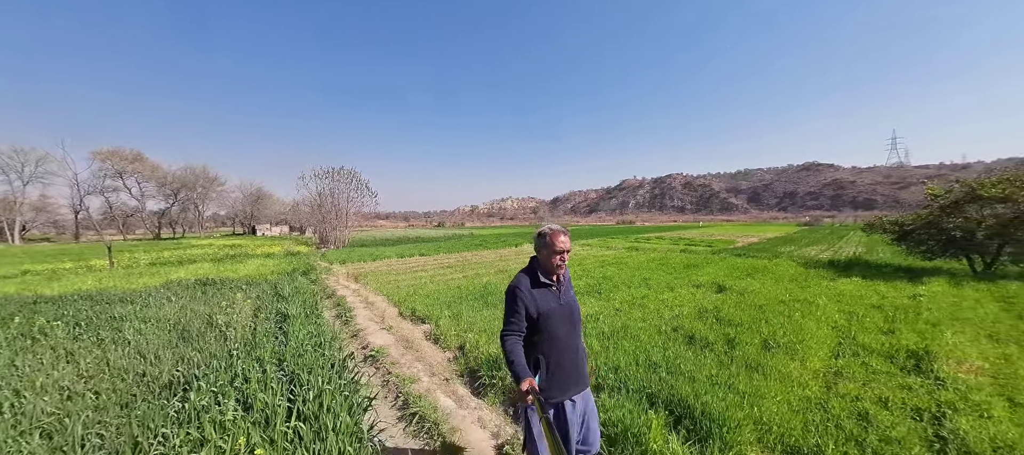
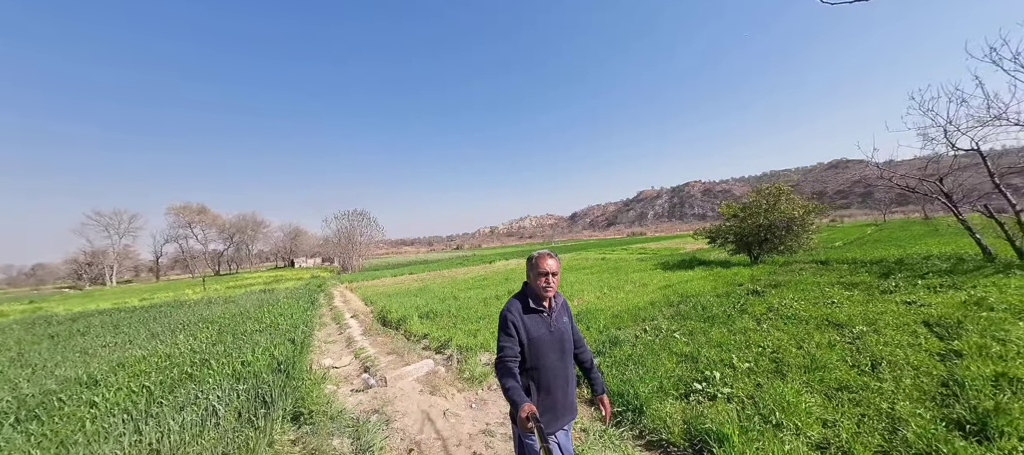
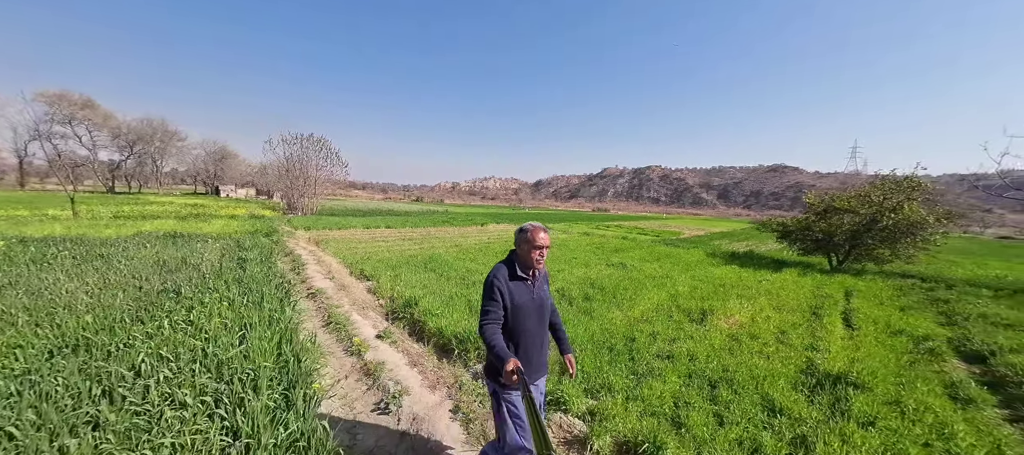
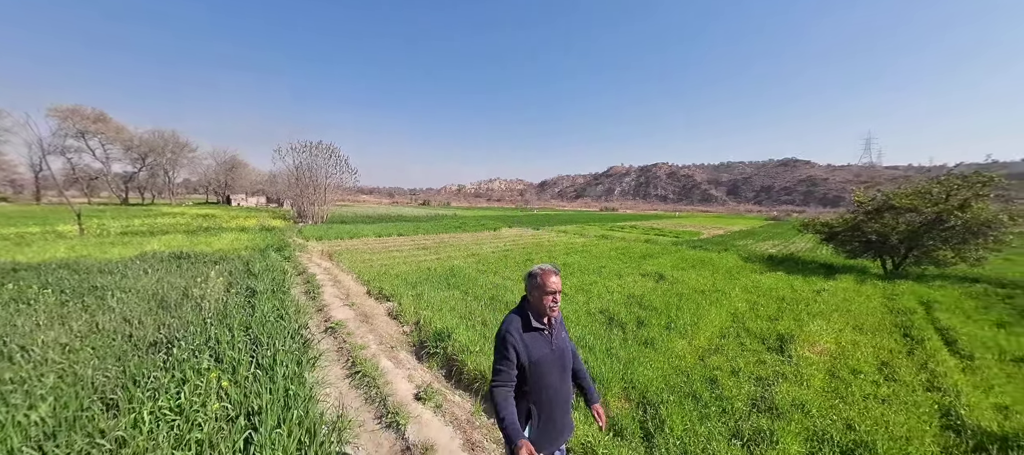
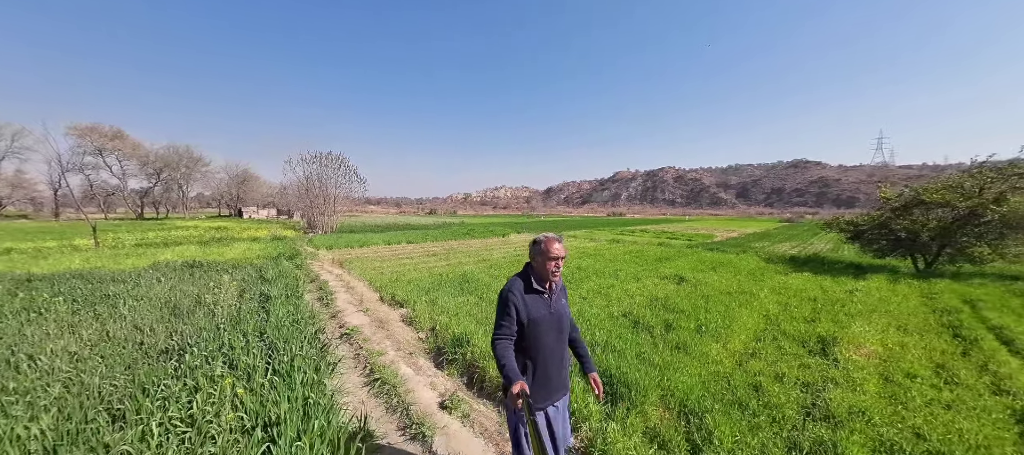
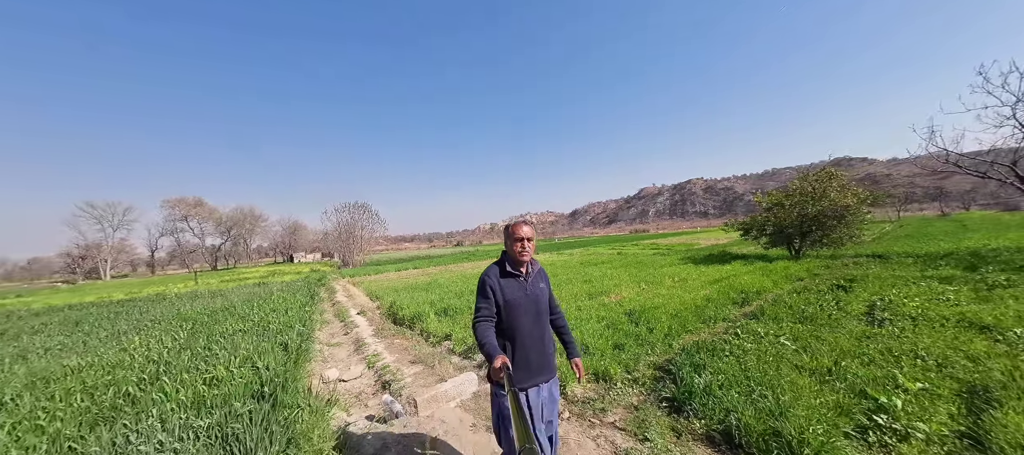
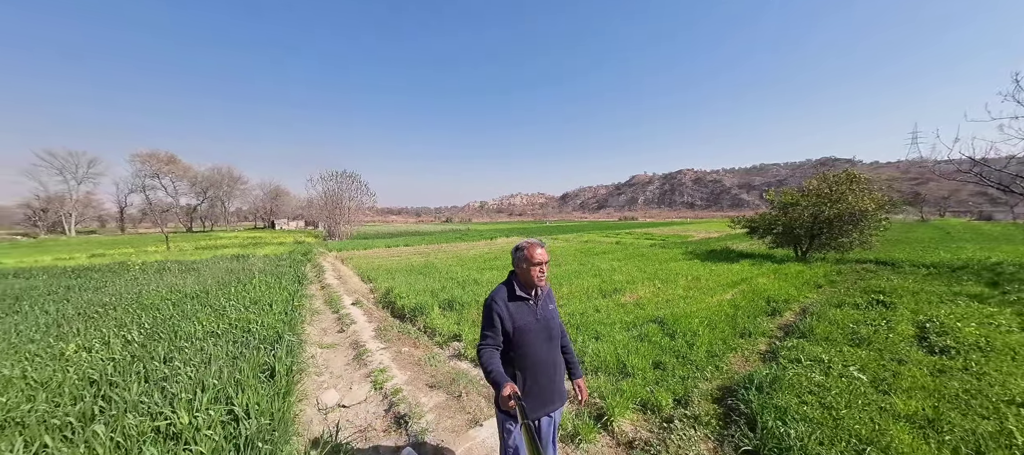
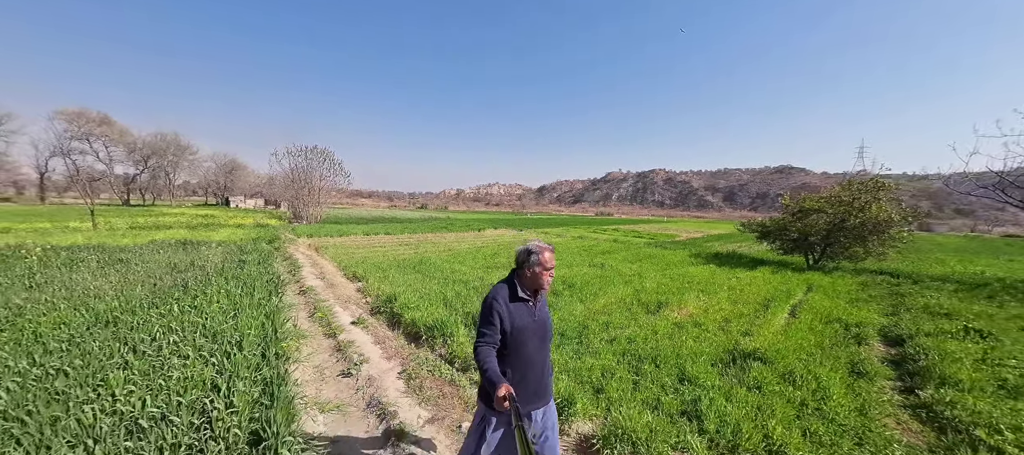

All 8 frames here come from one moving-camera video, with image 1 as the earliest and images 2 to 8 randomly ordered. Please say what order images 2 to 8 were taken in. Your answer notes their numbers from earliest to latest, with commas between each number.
5, 4, 3, 8, 7, 6, 2
